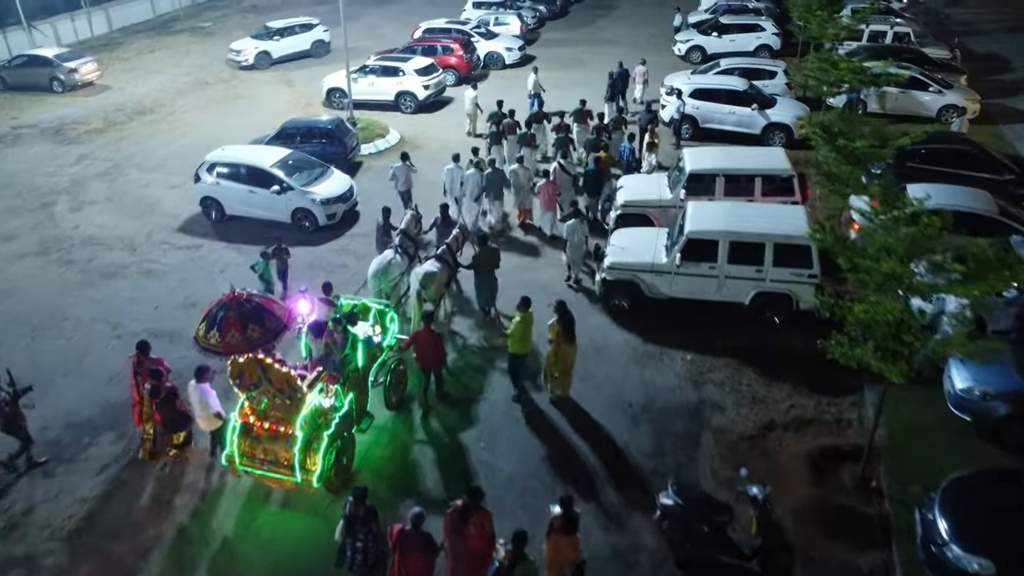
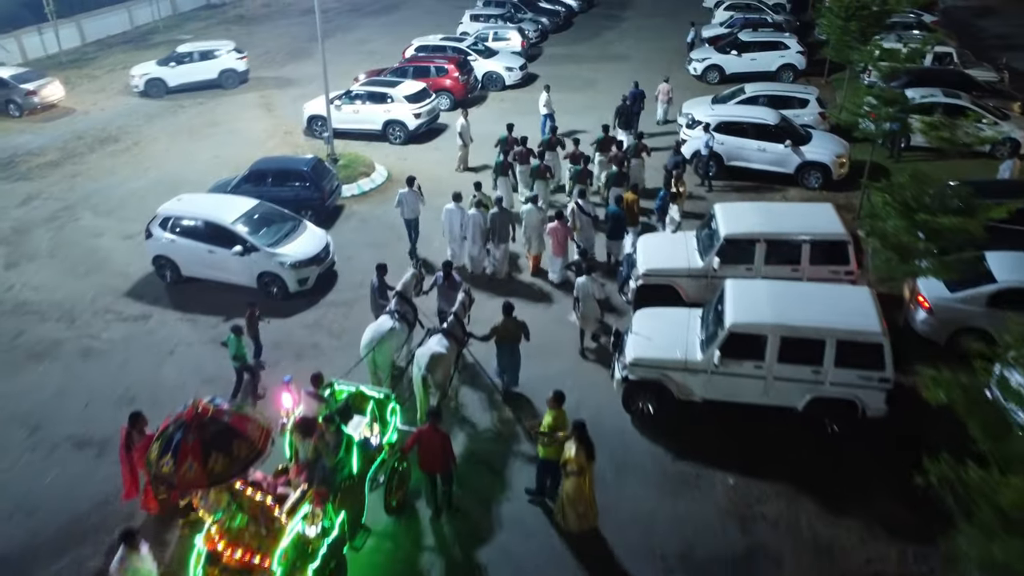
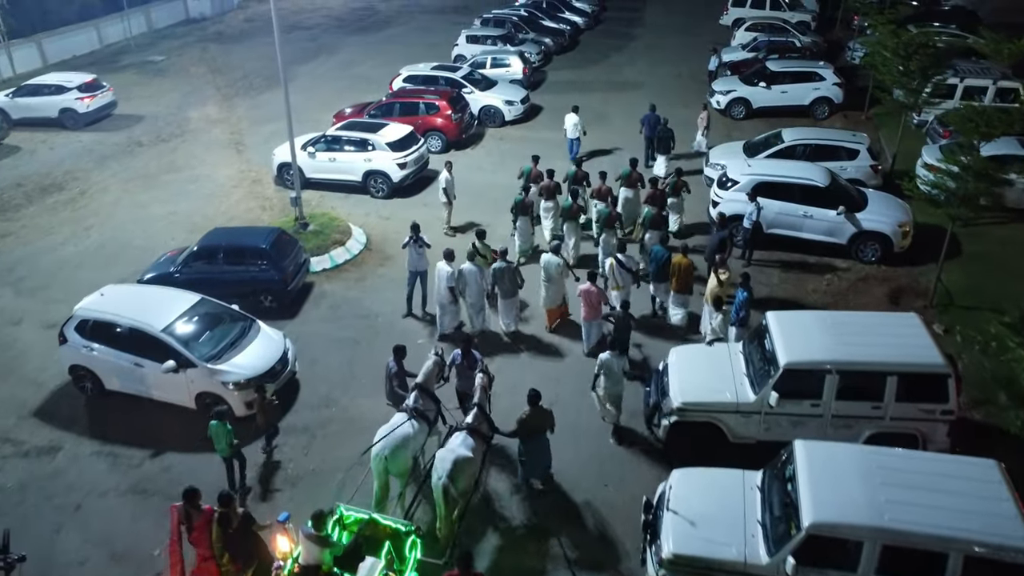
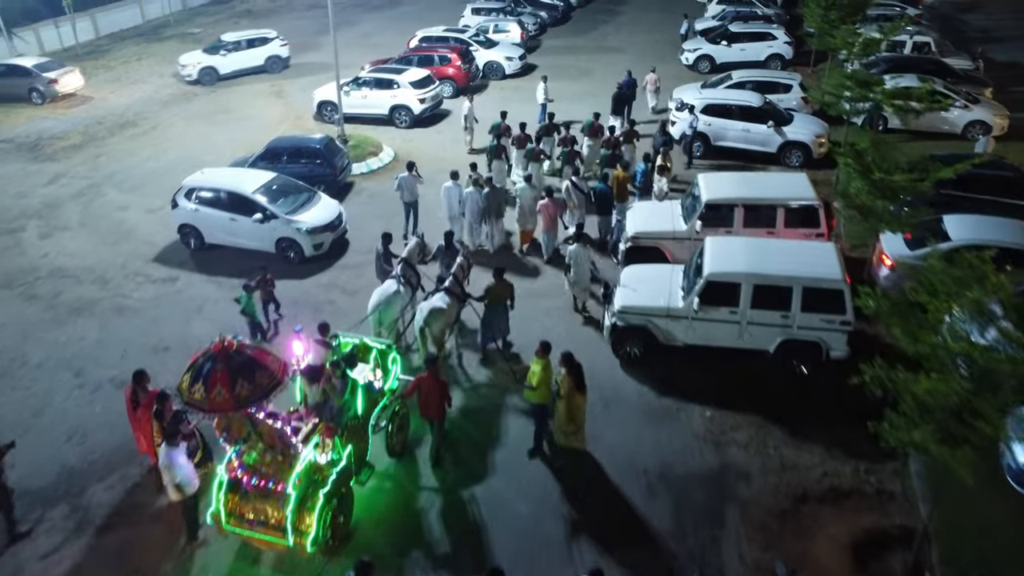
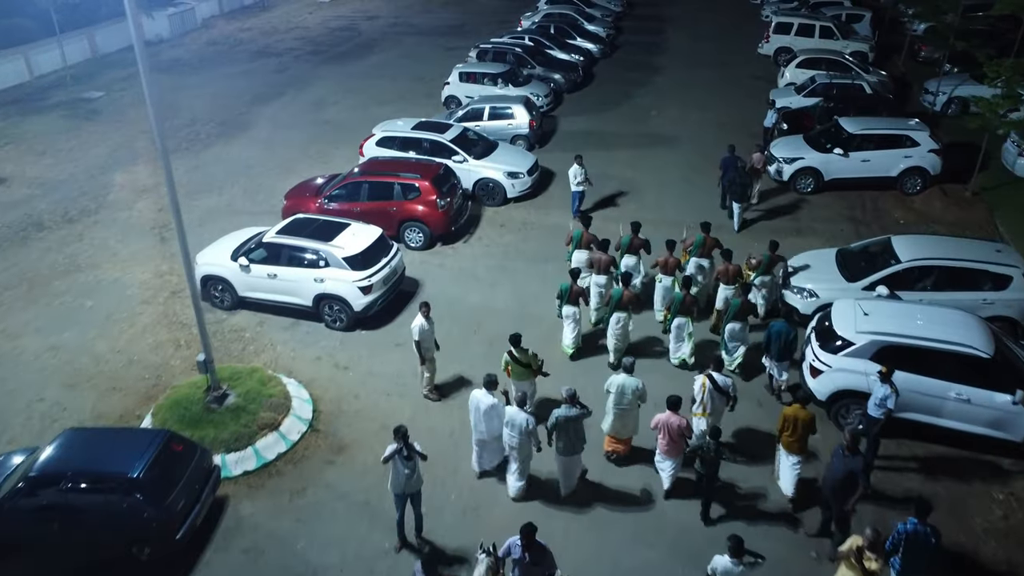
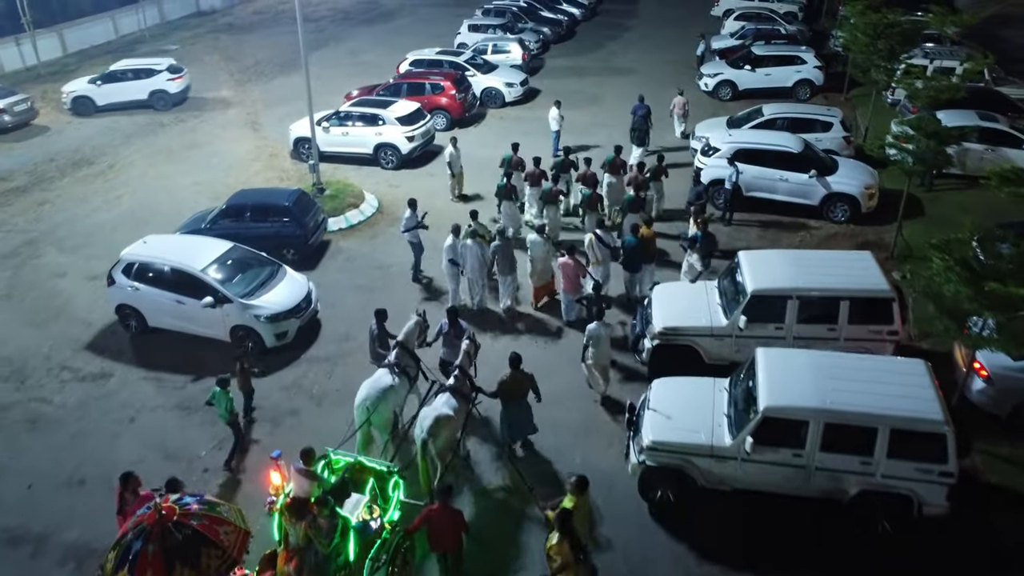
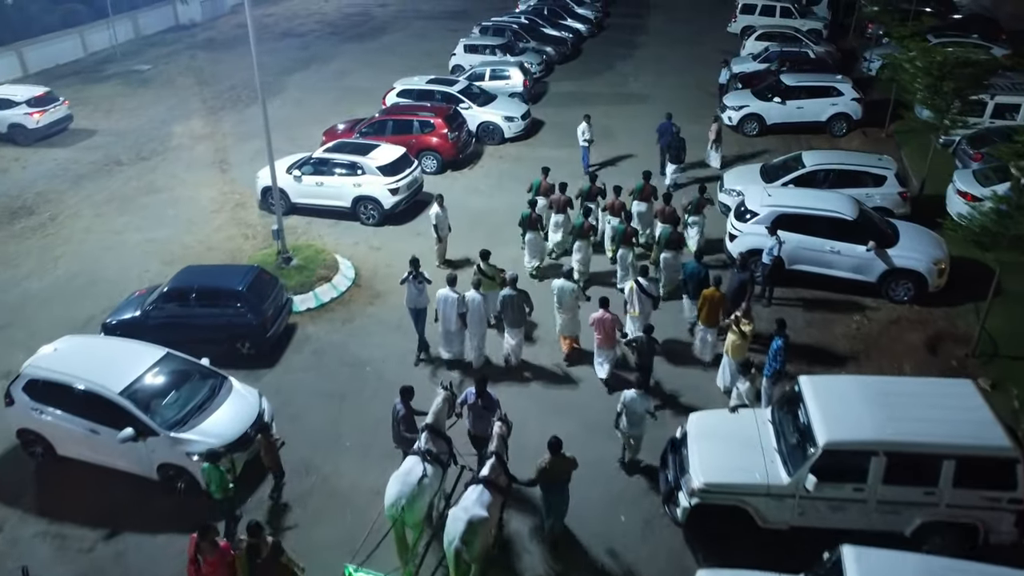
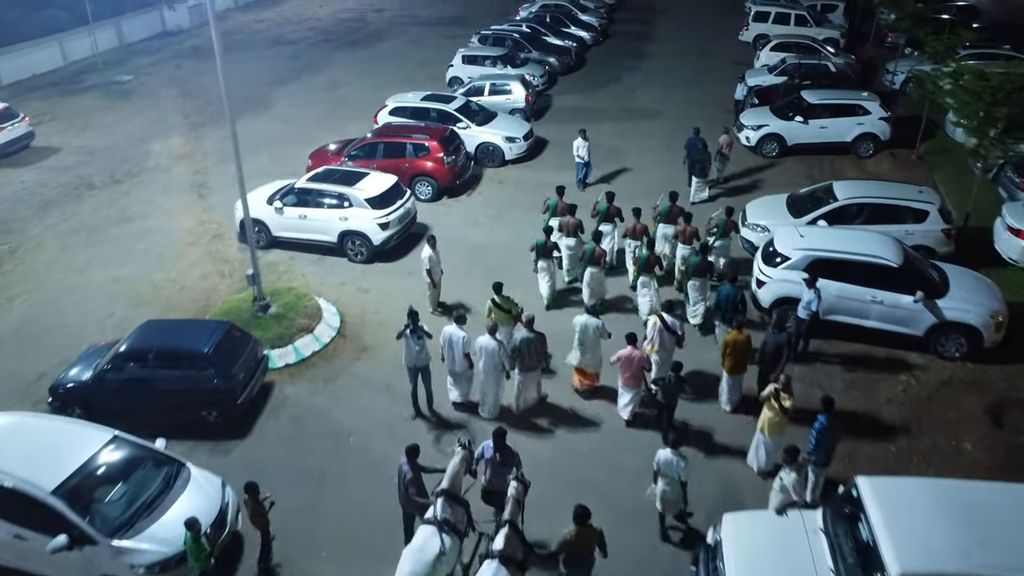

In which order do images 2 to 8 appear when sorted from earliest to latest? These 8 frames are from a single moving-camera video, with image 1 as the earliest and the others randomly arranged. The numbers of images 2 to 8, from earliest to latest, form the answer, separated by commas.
4, 2, 6, 3, 7, 8, 5
